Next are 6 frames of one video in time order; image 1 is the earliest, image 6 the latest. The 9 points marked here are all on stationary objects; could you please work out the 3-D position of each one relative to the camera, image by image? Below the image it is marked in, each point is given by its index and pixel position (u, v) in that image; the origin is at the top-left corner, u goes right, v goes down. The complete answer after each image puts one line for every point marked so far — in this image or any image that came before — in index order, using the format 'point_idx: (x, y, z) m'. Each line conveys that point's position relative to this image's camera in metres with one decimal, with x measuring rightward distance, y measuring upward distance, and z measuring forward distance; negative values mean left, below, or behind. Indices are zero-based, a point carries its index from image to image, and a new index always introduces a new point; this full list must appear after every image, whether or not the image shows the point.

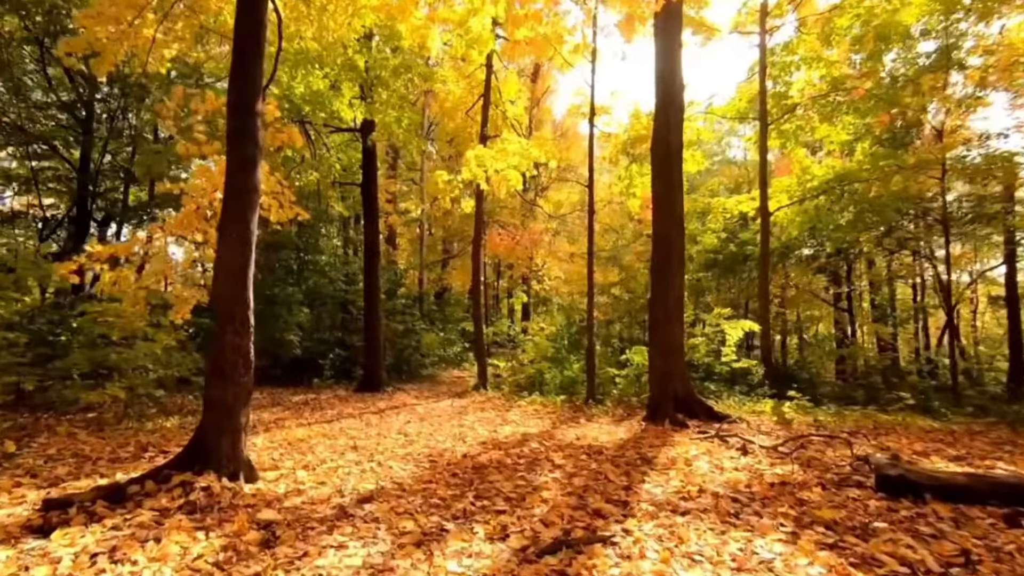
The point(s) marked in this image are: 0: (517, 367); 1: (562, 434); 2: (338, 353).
0: (+0.1, -1.9, +14.1) m
1: (+0.7, -1.9, +7.5) m
2: (-4.5, -1.7, +14.8) m
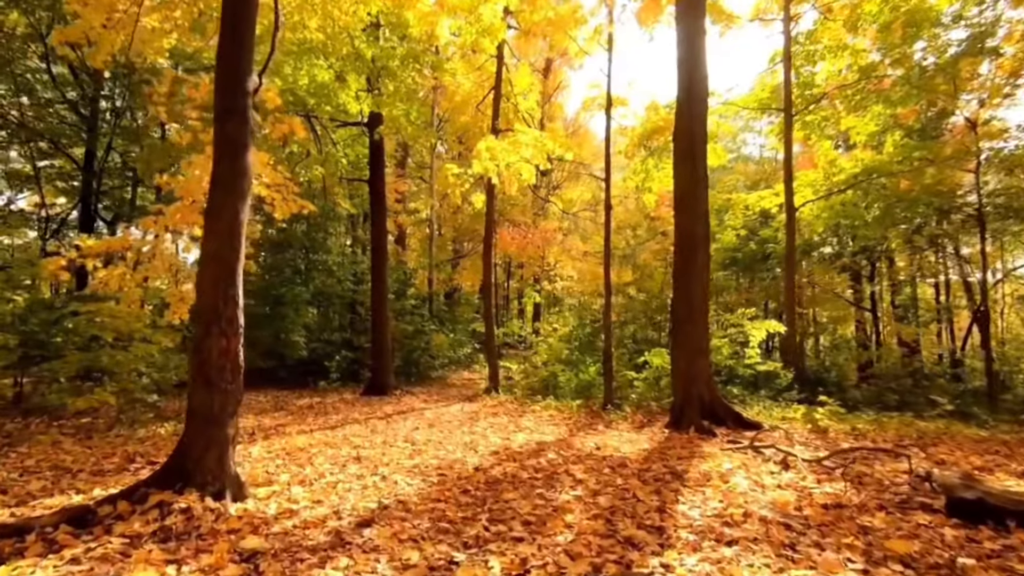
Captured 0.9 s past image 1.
0: (+0.4, -1.9, +13.6) m
1: (+0.8, -1.9, +7.0) m
2: (-4.2, -1.7, +14.4) m
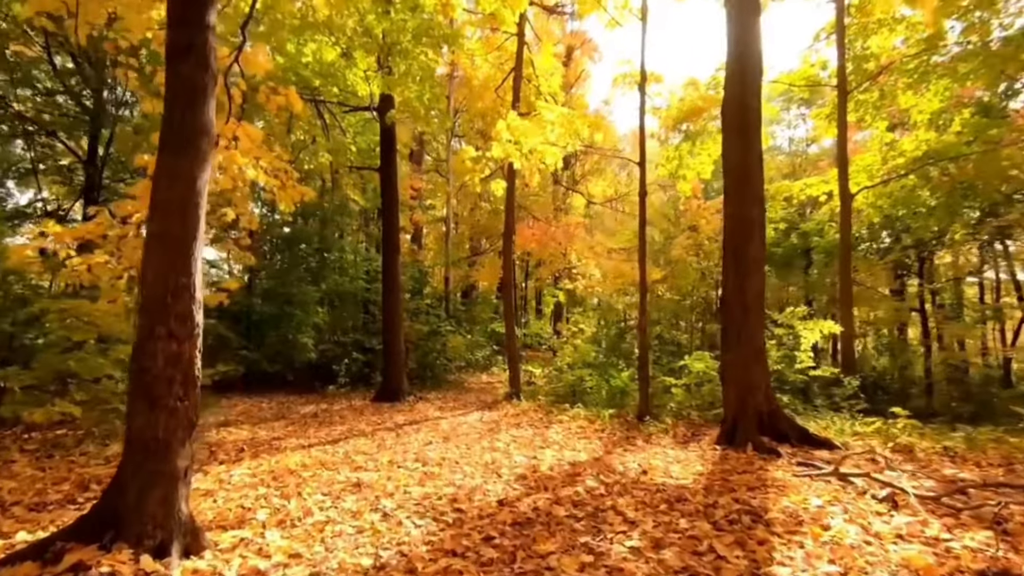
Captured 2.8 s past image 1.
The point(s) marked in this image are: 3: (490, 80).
0: (+0.9, -1.9, +12.6) m
1: (+1.1, -1.8, +5.9) m
2: (-3.7, -1.6, +13.5) m
3: (-0.5, +4.5, +12.5) m
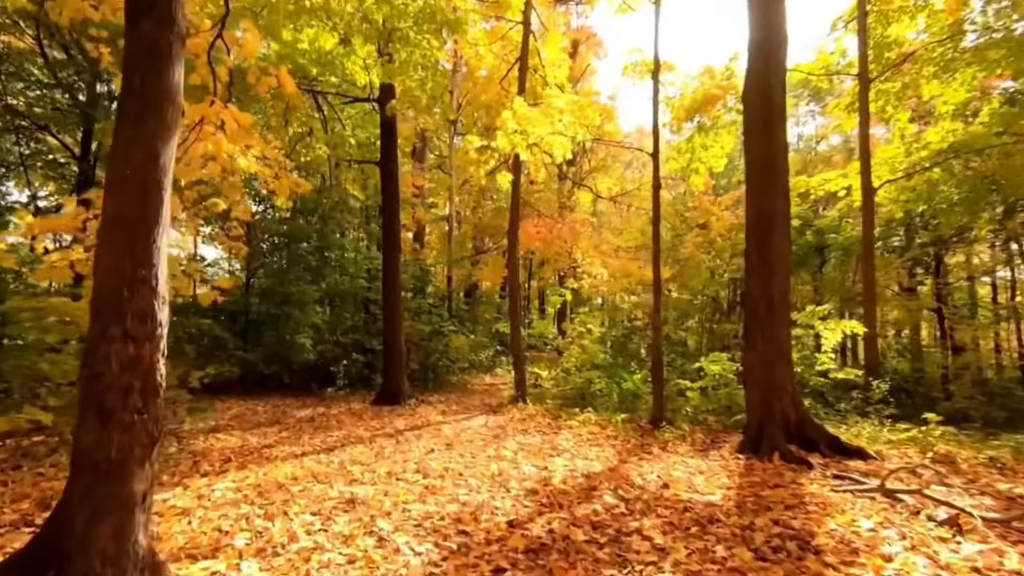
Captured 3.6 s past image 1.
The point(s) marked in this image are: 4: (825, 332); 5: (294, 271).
0: (+1.0, -1.8, +12.1) m
1: (+1.2, -1.8, +5.5) m
2: (-3.6, -1.6, +13.1) m
3: (-0.4, +4.5, +12.1) m
4: (+5.1, -0.7, +9.4) m
5: (-4.9, +0.4, +13.1) m
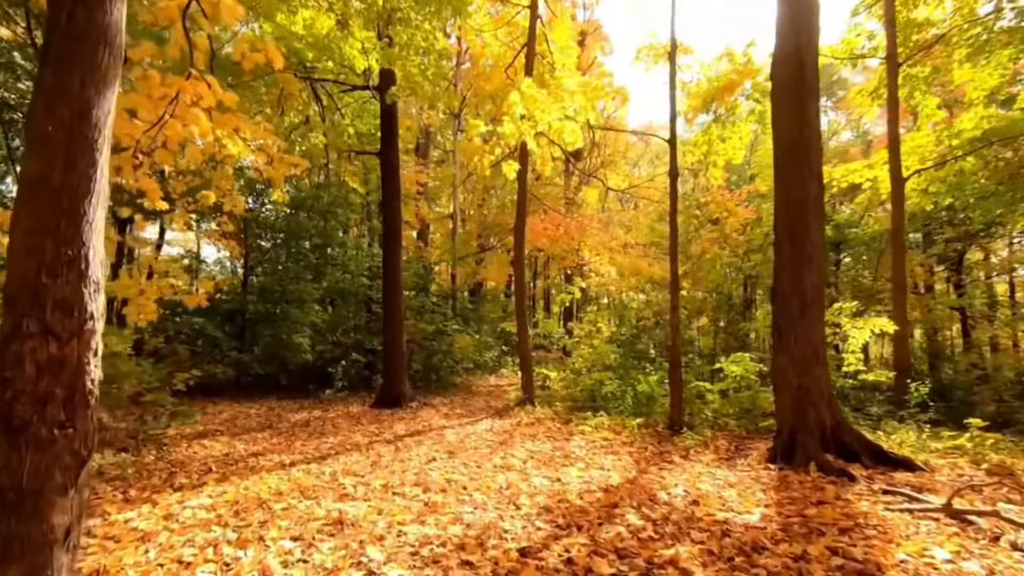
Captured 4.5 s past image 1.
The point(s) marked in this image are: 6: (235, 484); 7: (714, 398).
0: (+1.2, -1.8, +11.6) m
1: (+1.3, -1.7, +4.9) m
2: (-3.4, -1.5, +12.5) m
3: (-0.2, +4.6, +11.5) m
4: (+5.2, -0.6, +8.9) m
5: (-4.8, +0.5, +12.6) m
6: (-2.3, -1.6, +4.8) m
7: (+2.9, -1.6, +8.4) m
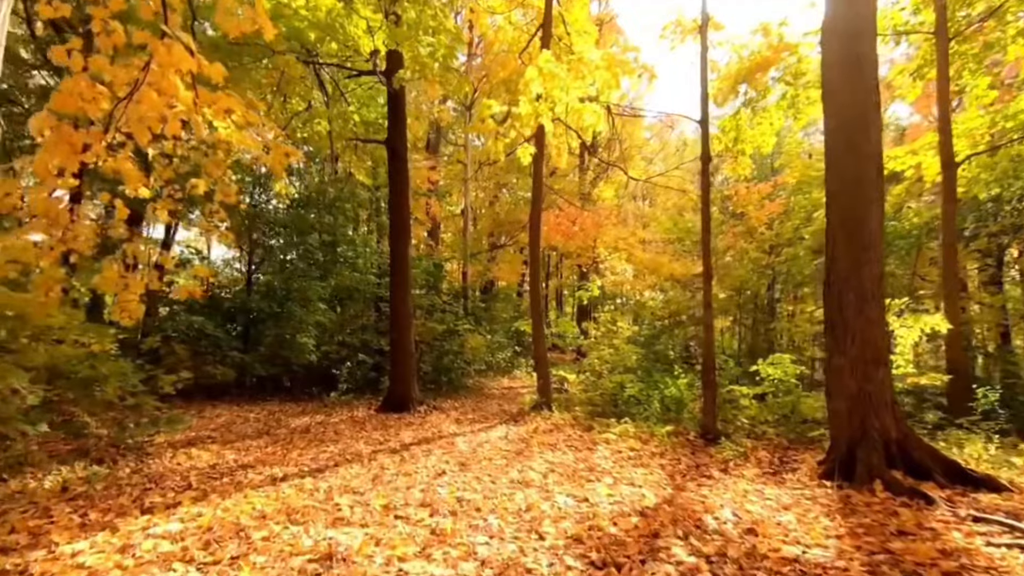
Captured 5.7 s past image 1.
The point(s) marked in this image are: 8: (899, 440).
0: (+1.4, -1.7, +10.9) m
1: (+1.4, -1.6, +4.2) m
2: (-3.1, -1.5, +11.9) m
3: (0.0, +4.6, +10.9) m
4: (+5.4, -0.6, +8.1) m
5: (-4.5, +0.5, +12.0) m
6: (-2.1, -1.5, +4.1) m
7: (+3.1, -1.5, +7.7) m
8: (+3.4, -1.3, +5.0) m
